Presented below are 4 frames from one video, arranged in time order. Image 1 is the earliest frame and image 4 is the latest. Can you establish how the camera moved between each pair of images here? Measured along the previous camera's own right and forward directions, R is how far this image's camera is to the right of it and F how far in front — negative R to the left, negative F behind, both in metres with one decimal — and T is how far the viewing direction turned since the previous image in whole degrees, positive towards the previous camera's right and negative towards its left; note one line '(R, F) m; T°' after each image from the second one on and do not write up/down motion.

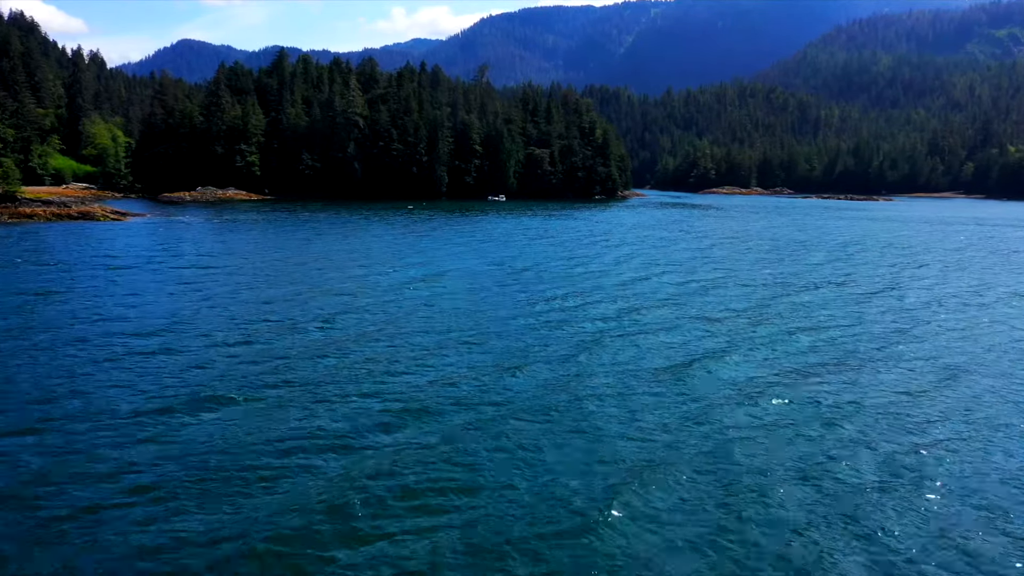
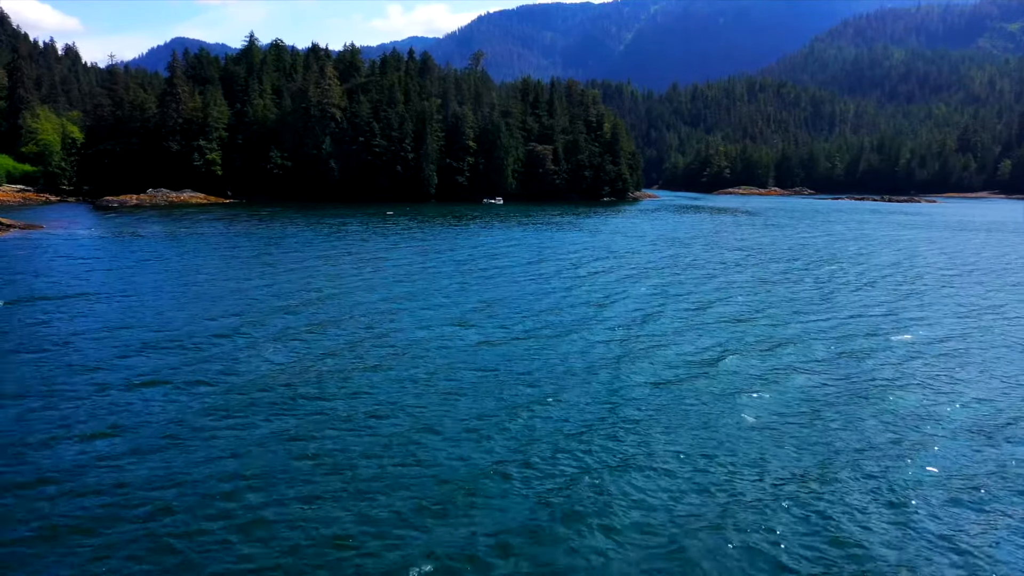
(+0.1, +13.1) m; 0°
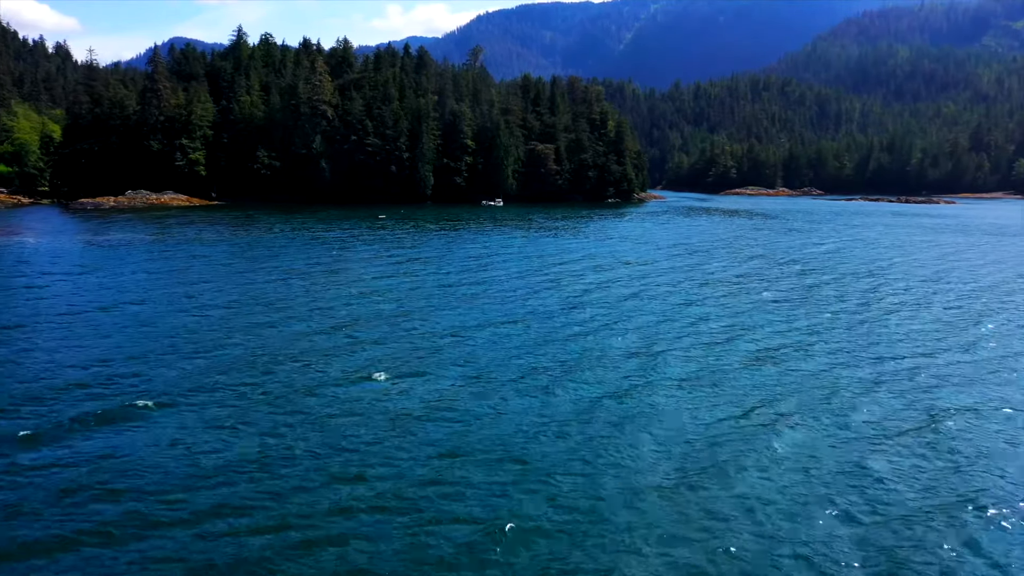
(-0.1, +4.8) m; 0°
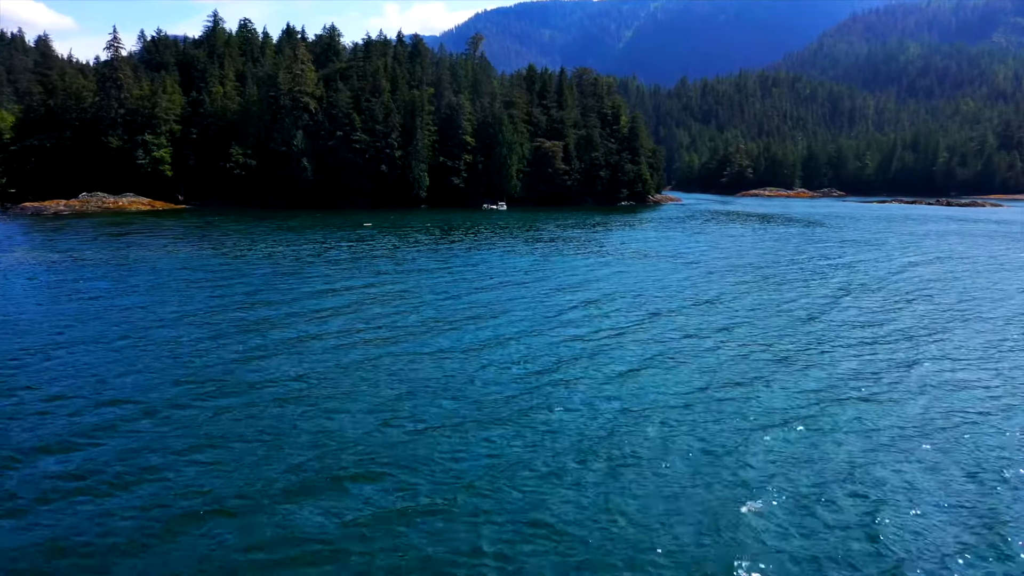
(-0.6, +9.6) m; 0°
